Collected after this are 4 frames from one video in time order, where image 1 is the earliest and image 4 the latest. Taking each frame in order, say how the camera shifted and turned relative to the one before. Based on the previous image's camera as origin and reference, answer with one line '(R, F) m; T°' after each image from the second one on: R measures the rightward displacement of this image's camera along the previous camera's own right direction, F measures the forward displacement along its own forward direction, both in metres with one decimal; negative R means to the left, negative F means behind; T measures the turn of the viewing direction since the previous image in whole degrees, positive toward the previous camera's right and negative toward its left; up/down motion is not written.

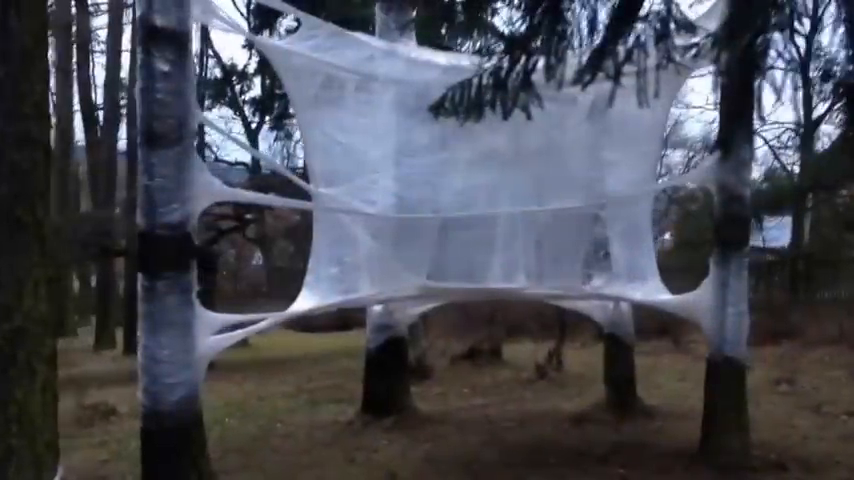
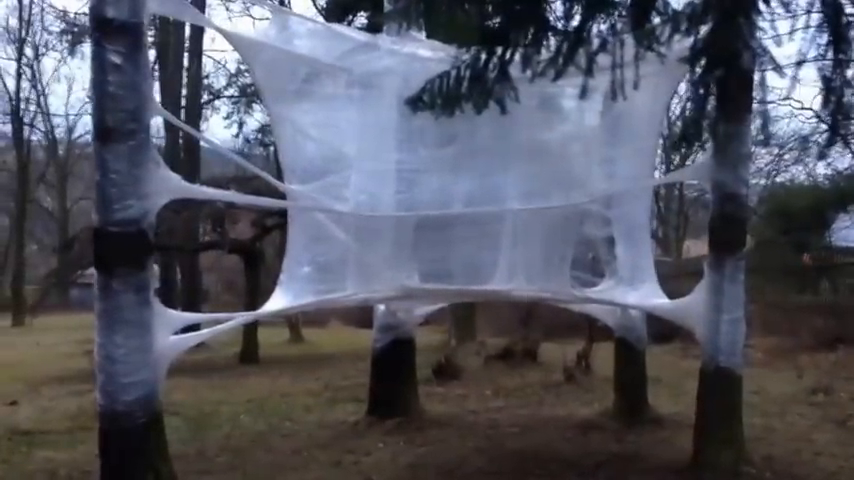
(+1.0, +0.4) m; -5°
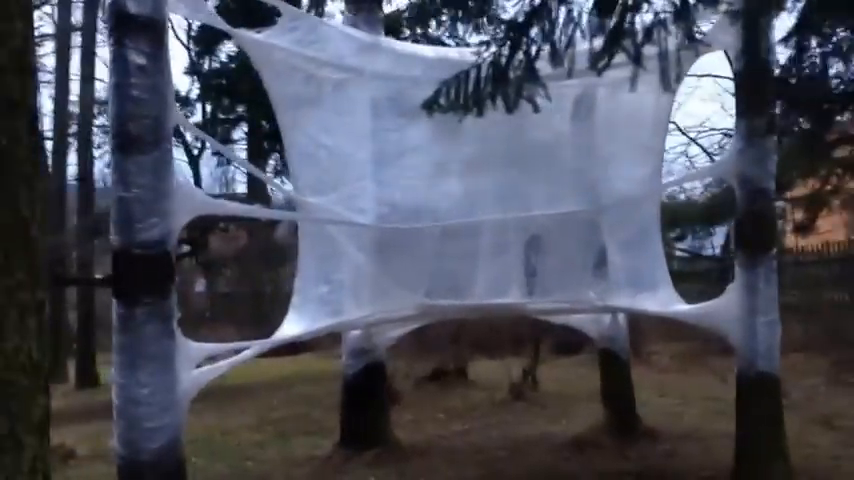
(-1.6, +0.9) m; +9°
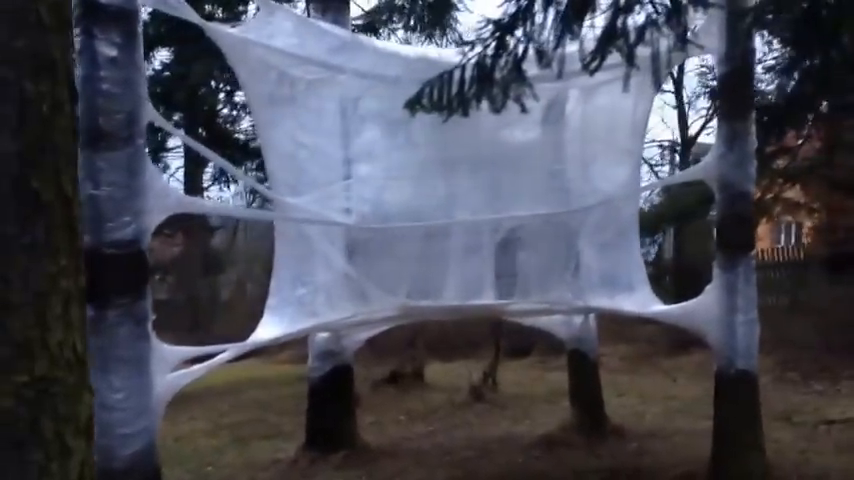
(-0.3, +0.2) m; +3°
